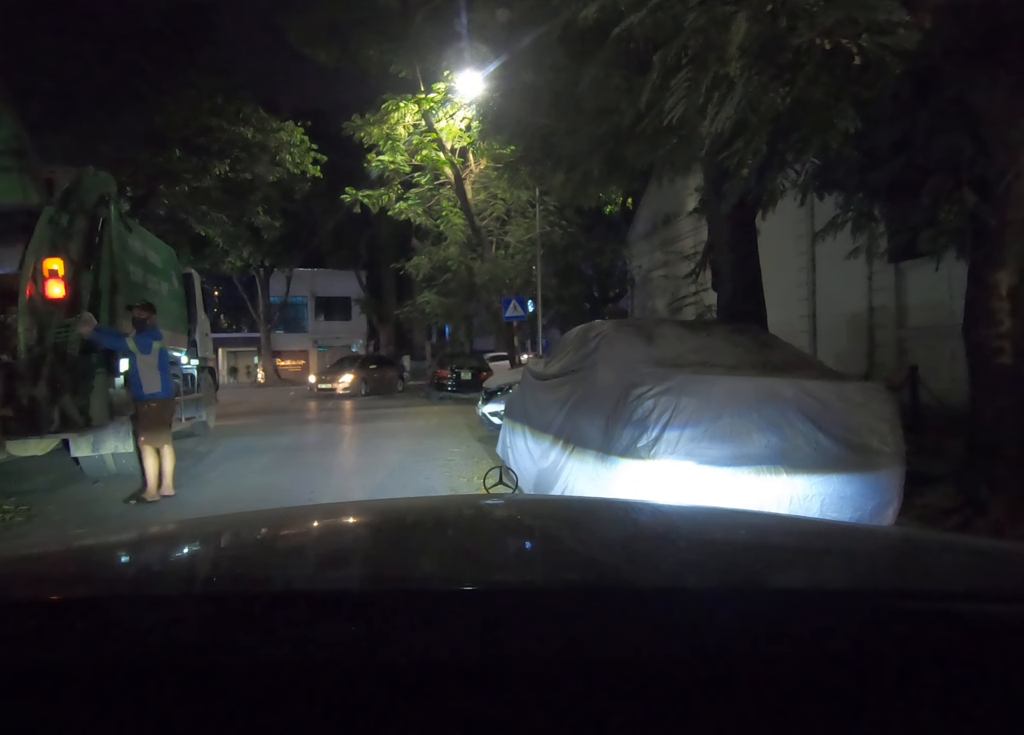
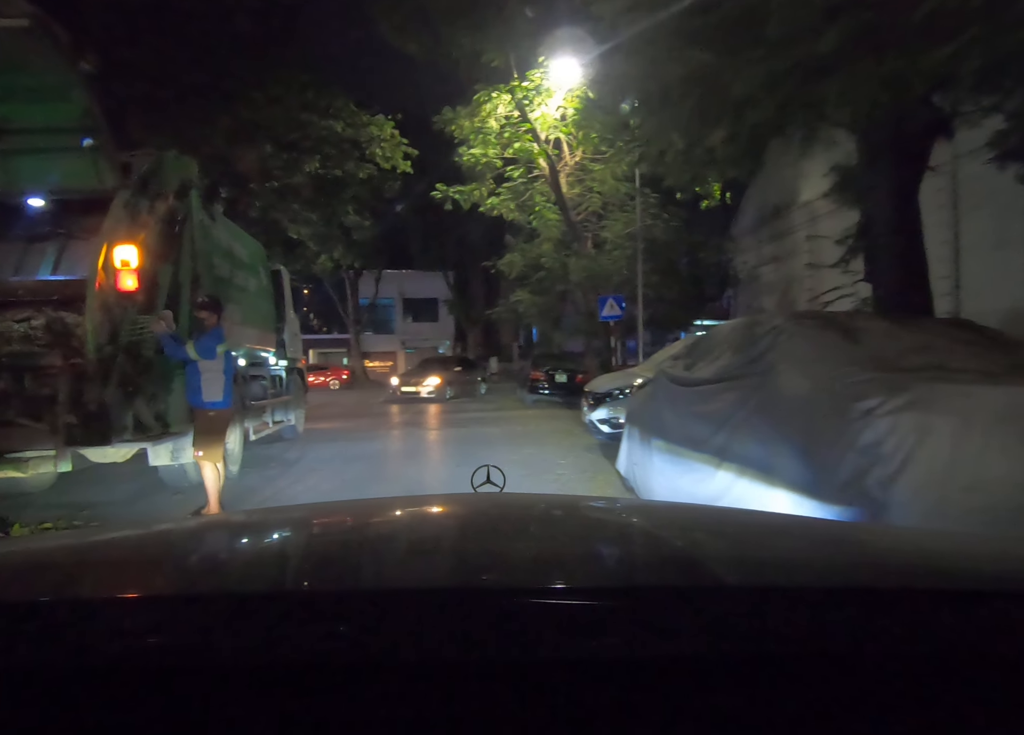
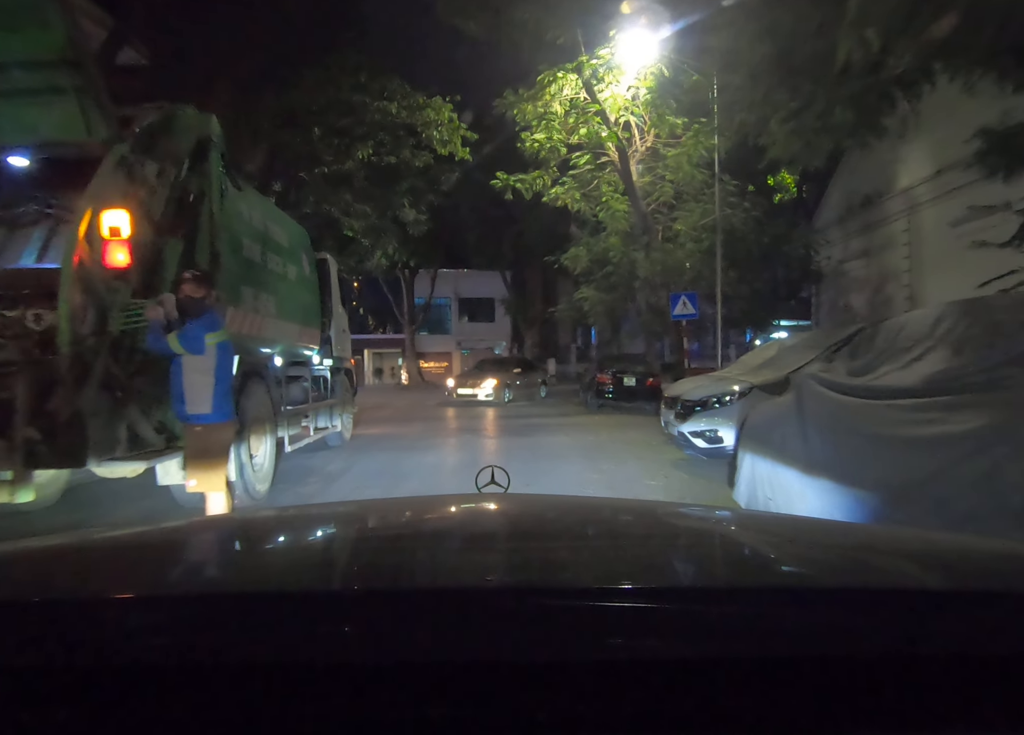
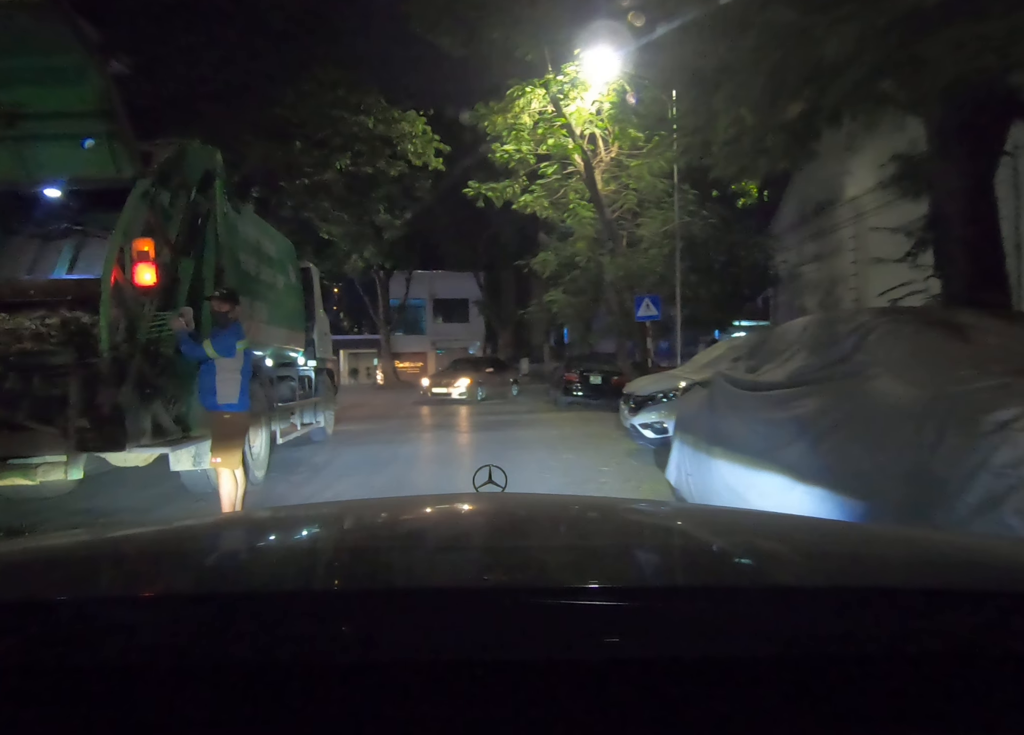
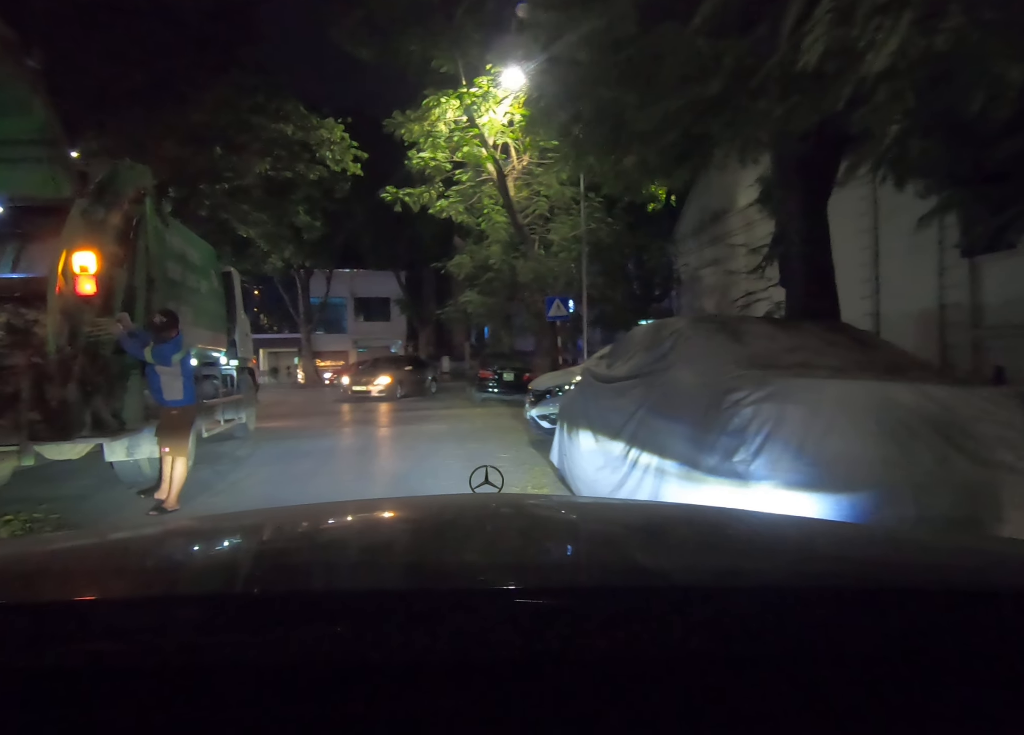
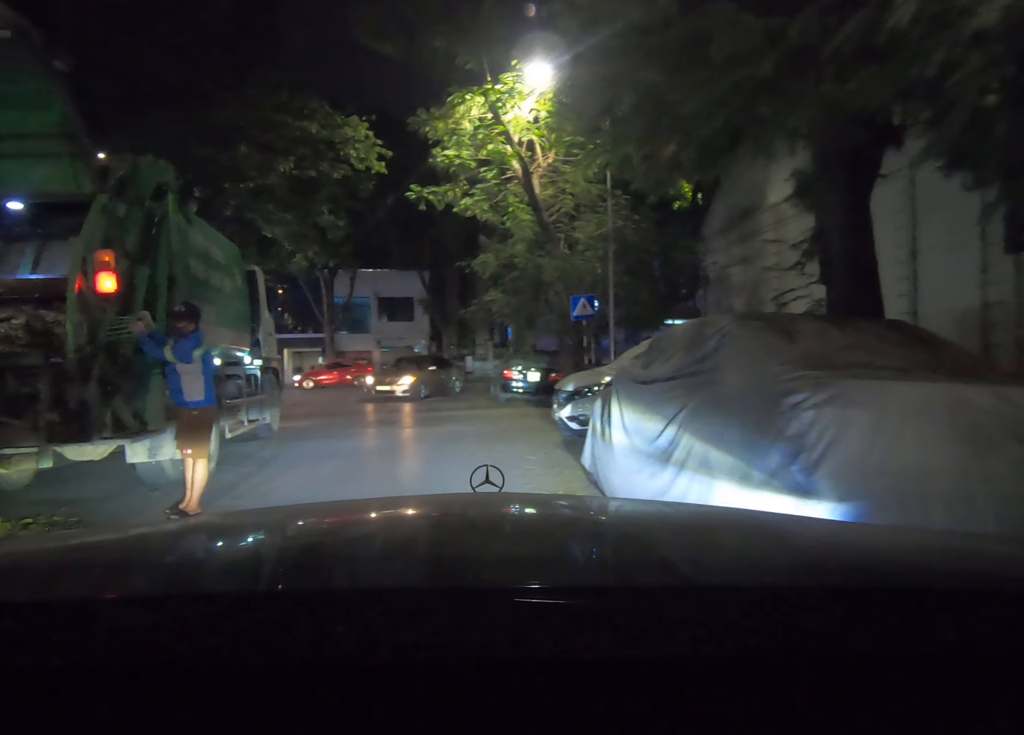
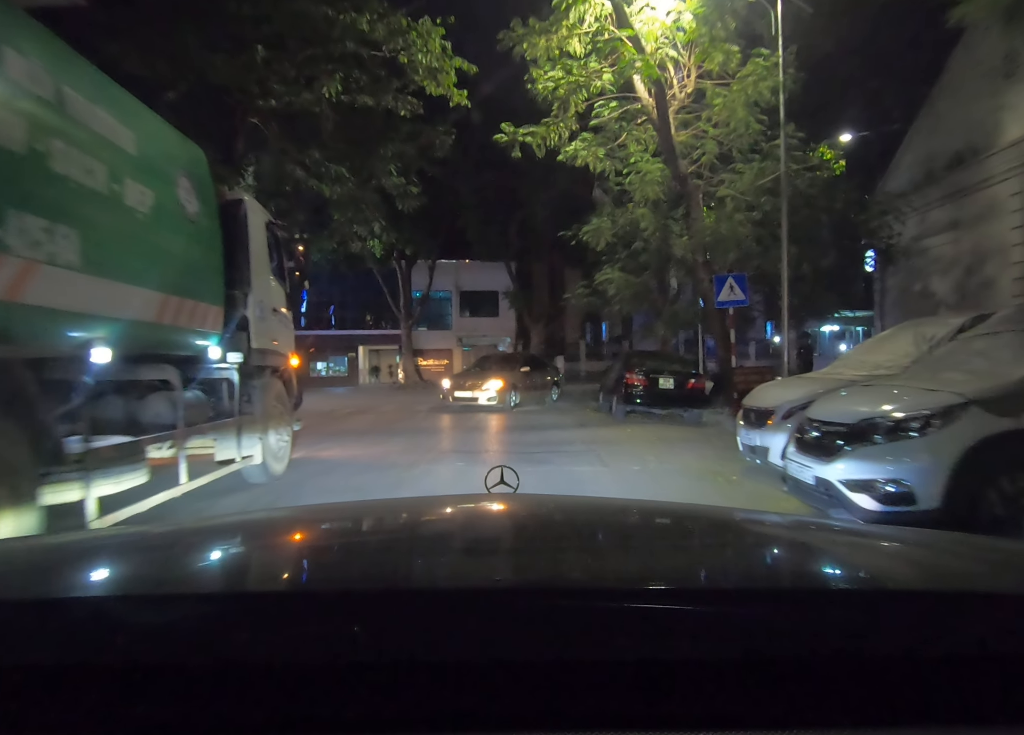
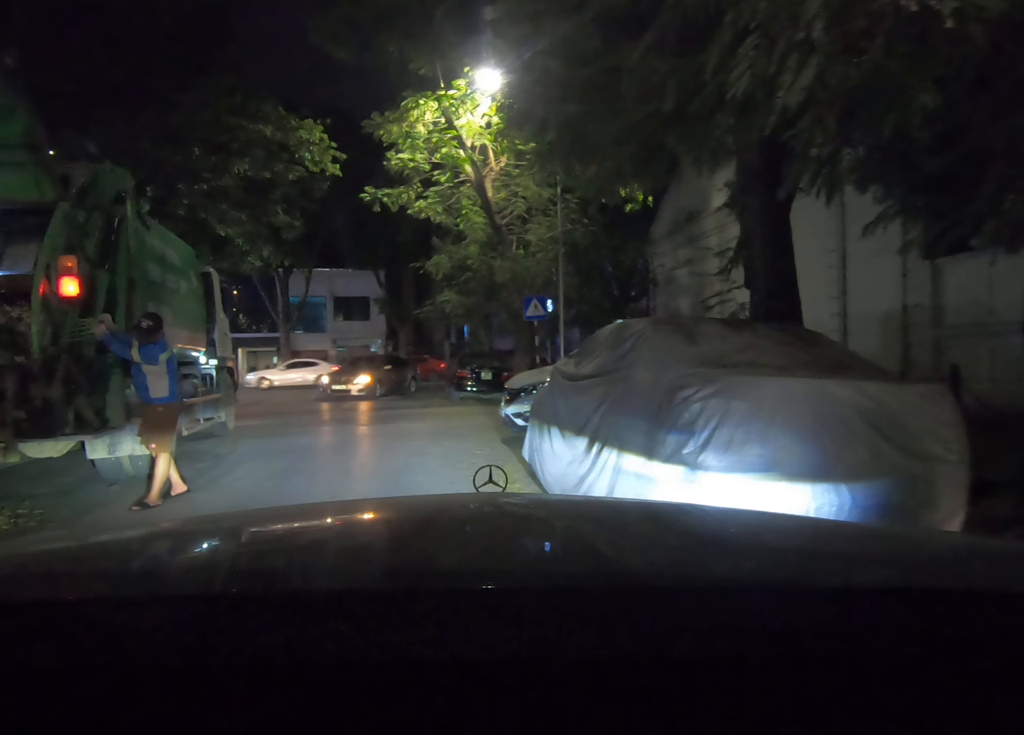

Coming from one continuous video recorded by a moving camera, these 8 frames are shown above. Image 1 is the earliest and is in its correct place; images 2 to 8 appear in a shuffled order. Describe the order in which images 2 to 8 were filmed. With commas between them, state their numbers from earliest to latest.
8, 5, 6, 2, 4, 3, 7
